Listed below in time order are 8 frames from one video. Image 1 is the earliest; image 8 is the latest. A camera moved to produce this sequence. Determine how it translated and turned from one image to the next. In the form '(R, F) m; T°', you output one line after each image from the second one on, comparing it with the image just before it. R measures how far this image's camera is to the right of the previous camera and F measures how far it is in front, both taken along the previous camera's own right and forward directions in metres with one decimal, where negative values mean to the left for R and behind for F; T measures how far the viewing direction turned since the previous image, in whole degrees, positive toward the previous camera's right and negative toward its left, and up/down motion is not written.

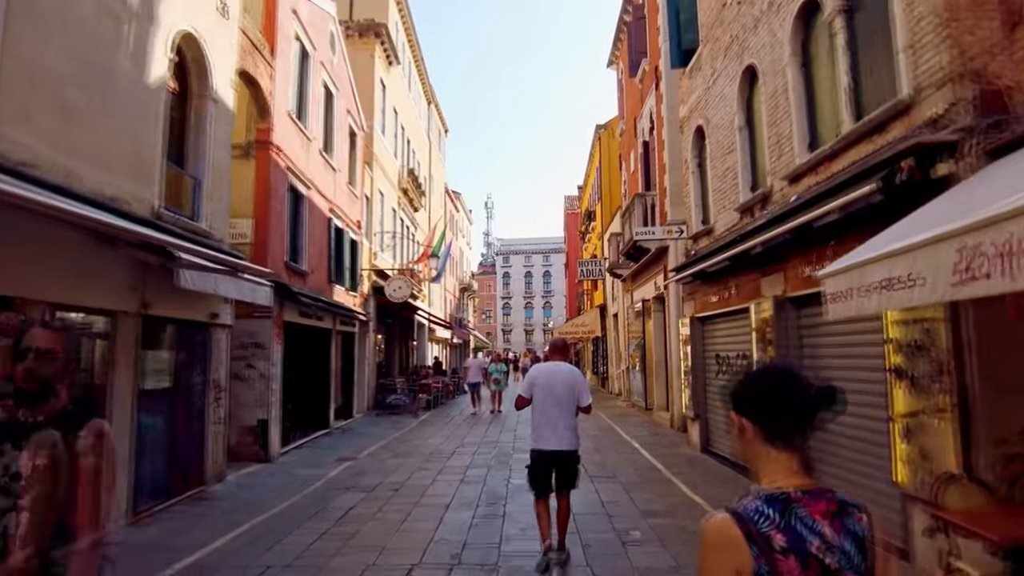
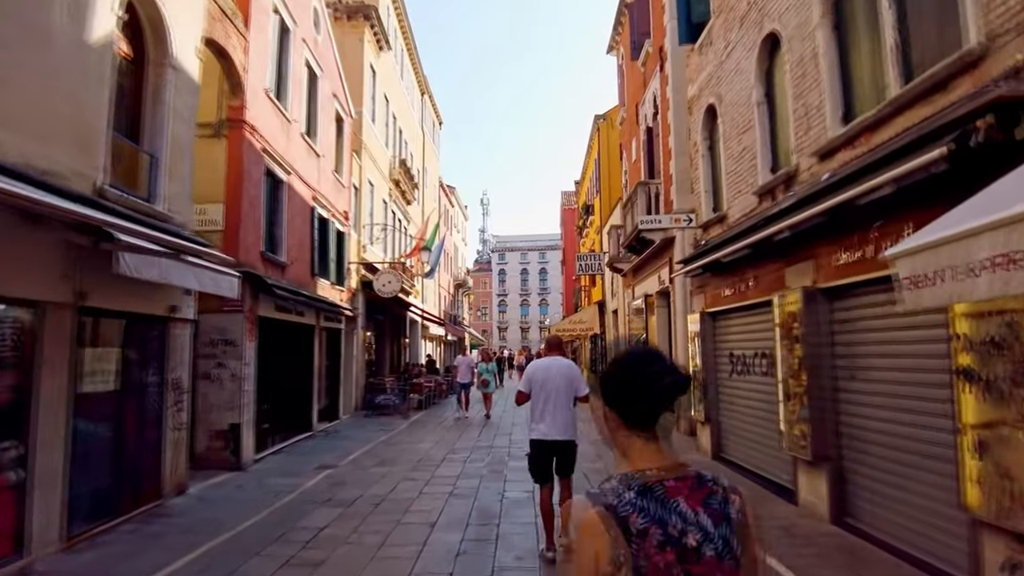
(0.0, +1.0) m; 0°
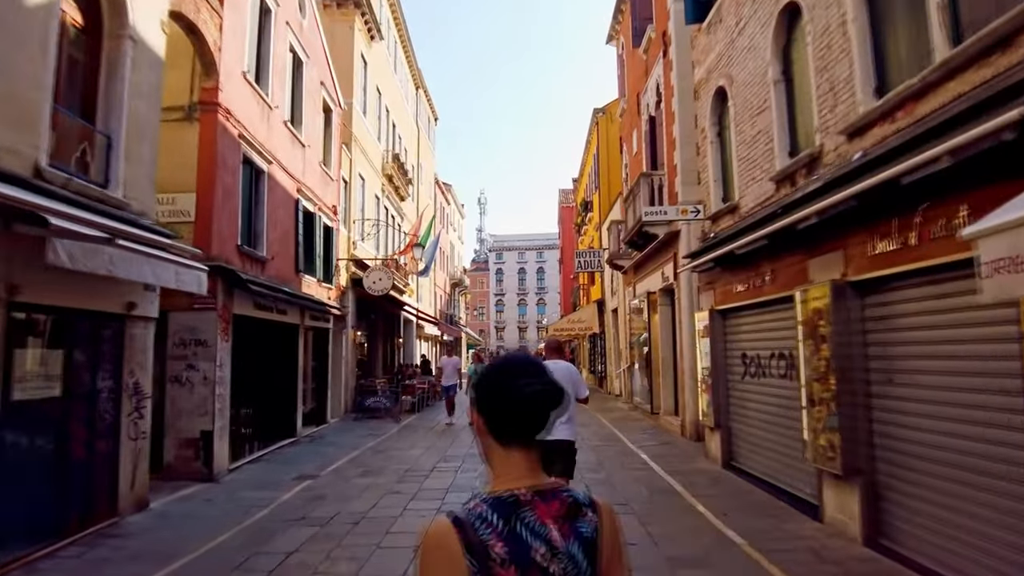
(0.0, +0.8) m; 0°
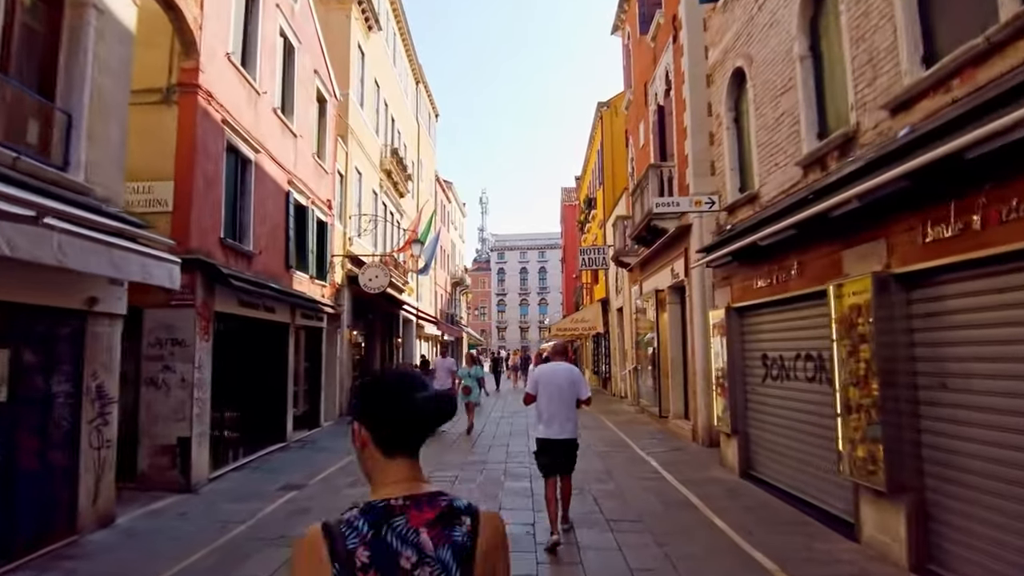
(0.0, +0.7) m; 0°
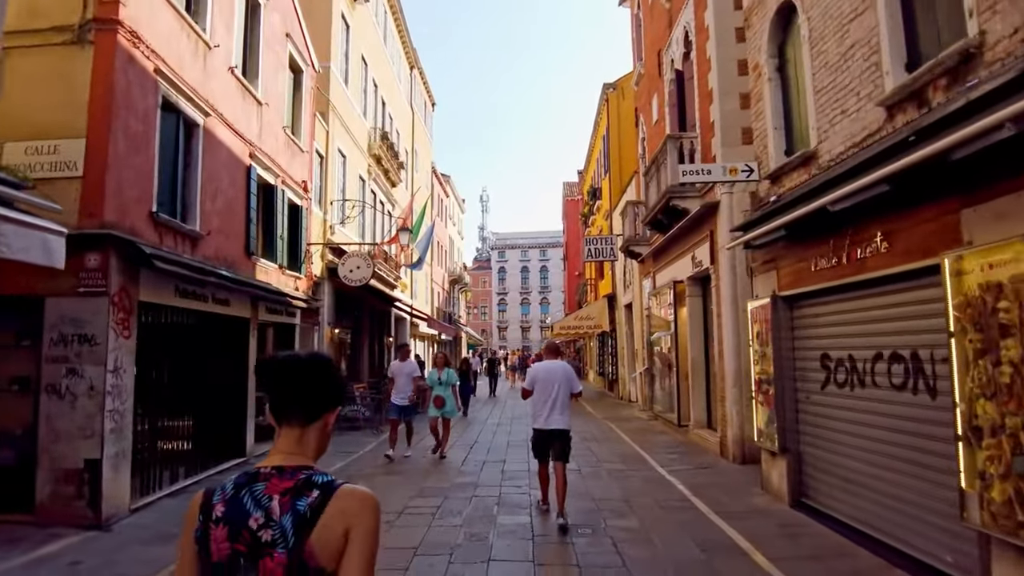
(+0.1, +1.8) m; 0°
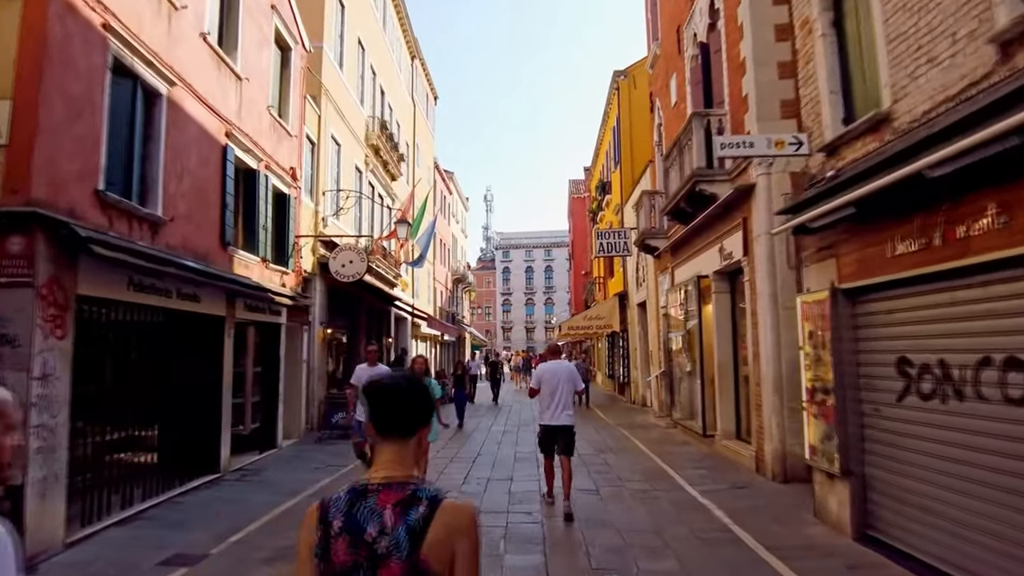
(-0.1, +1.2) m; 0°
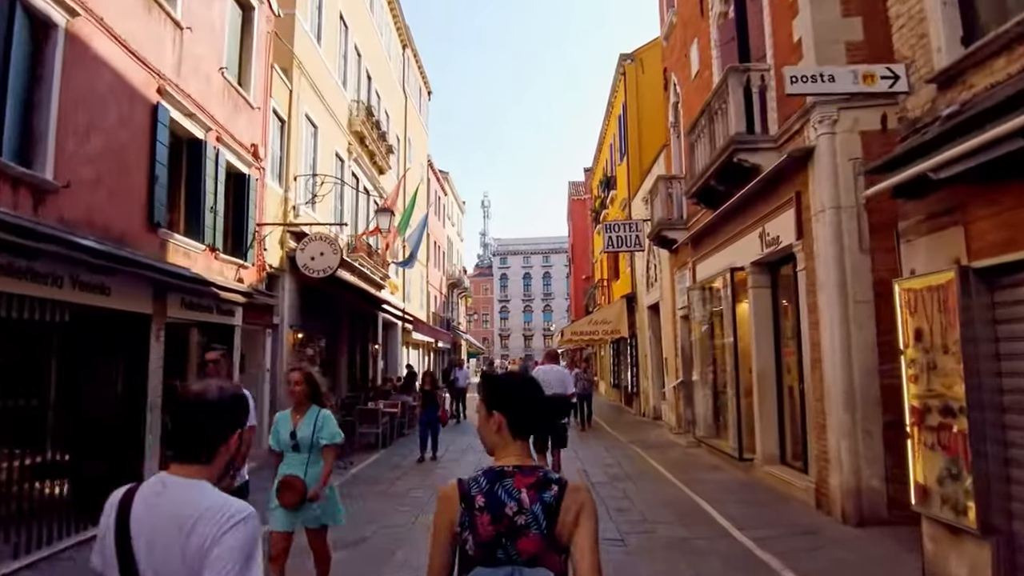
(0.0, +1.9) m; 0°
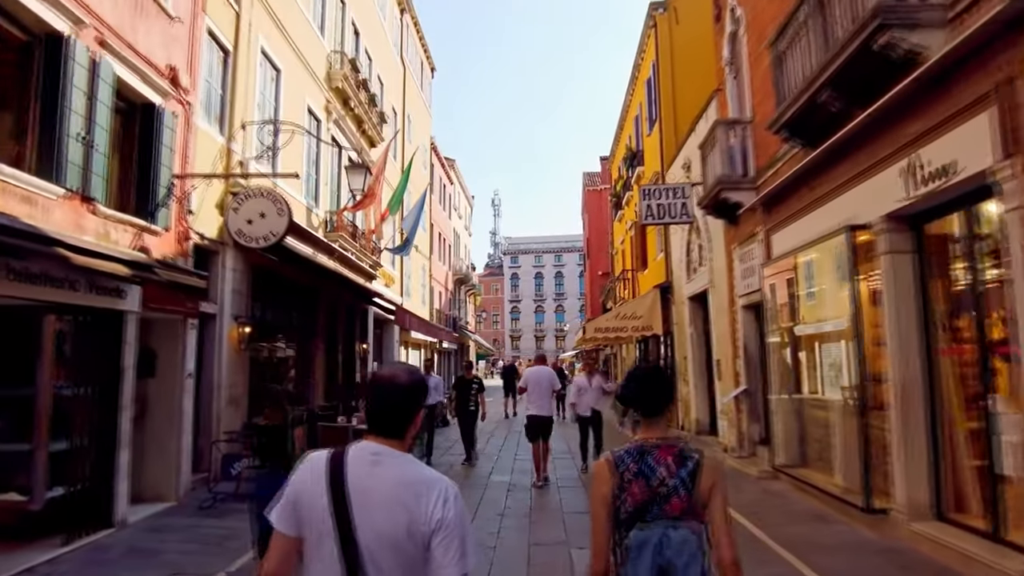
(0.0, +3.2) m; -1°
